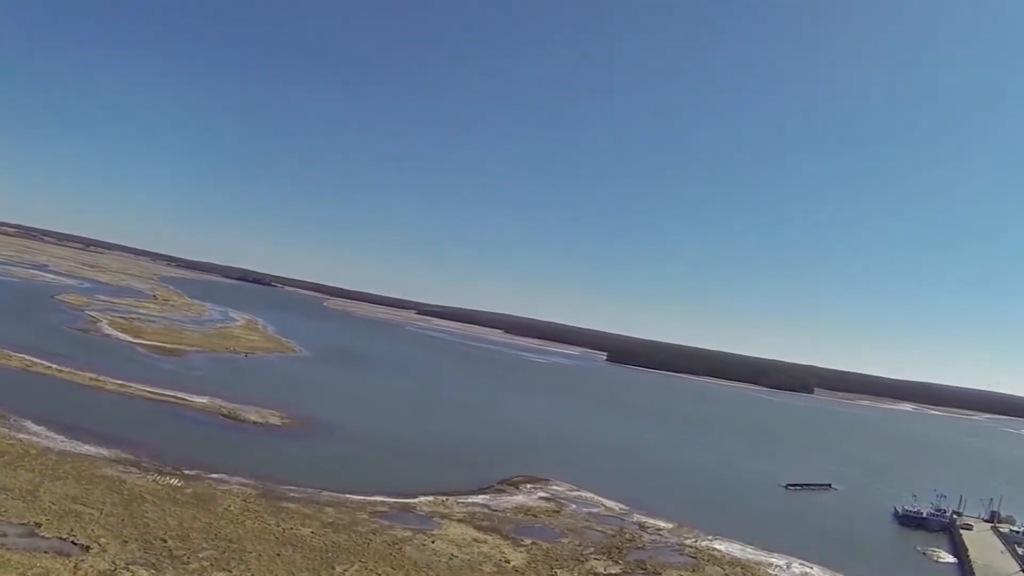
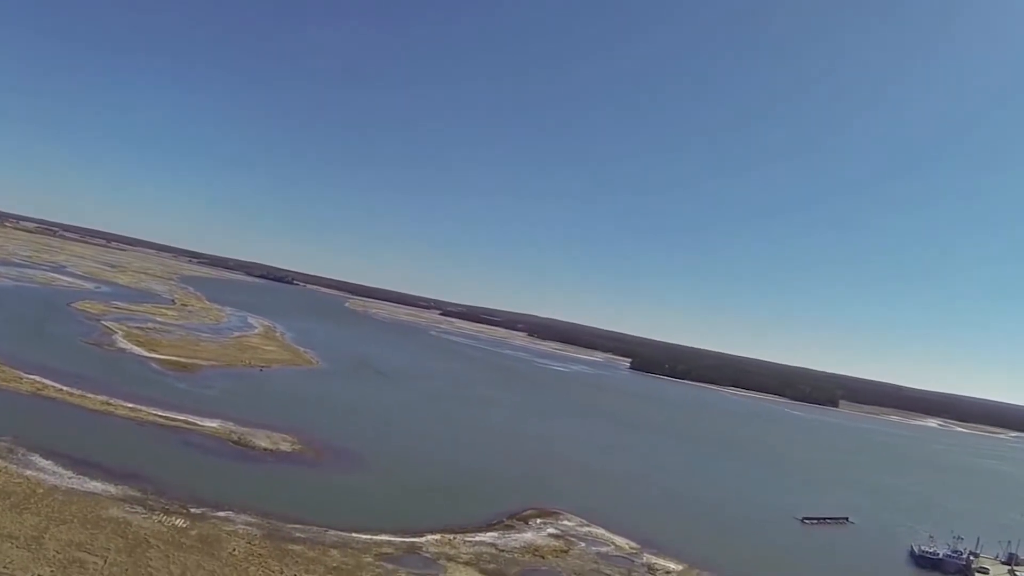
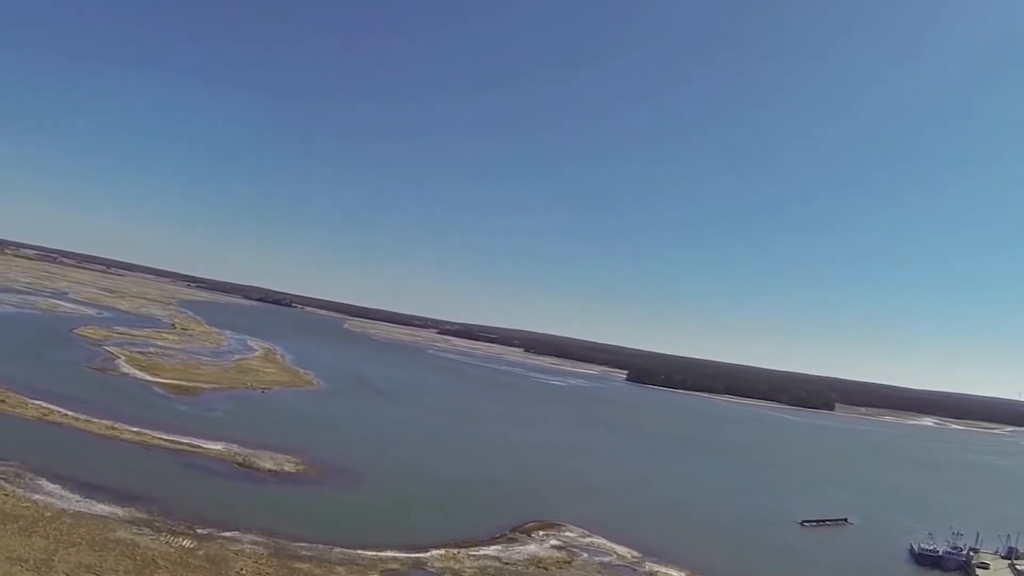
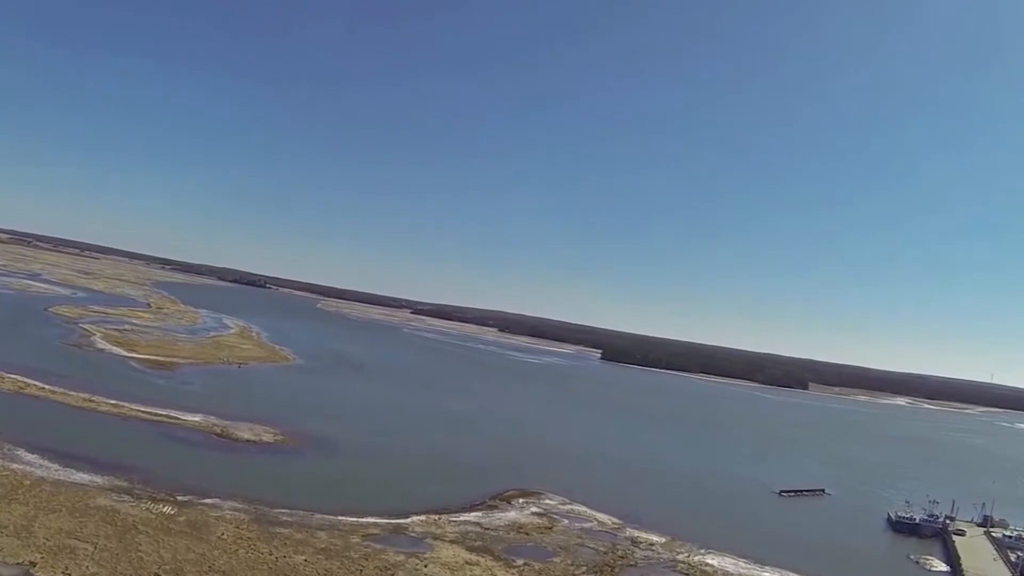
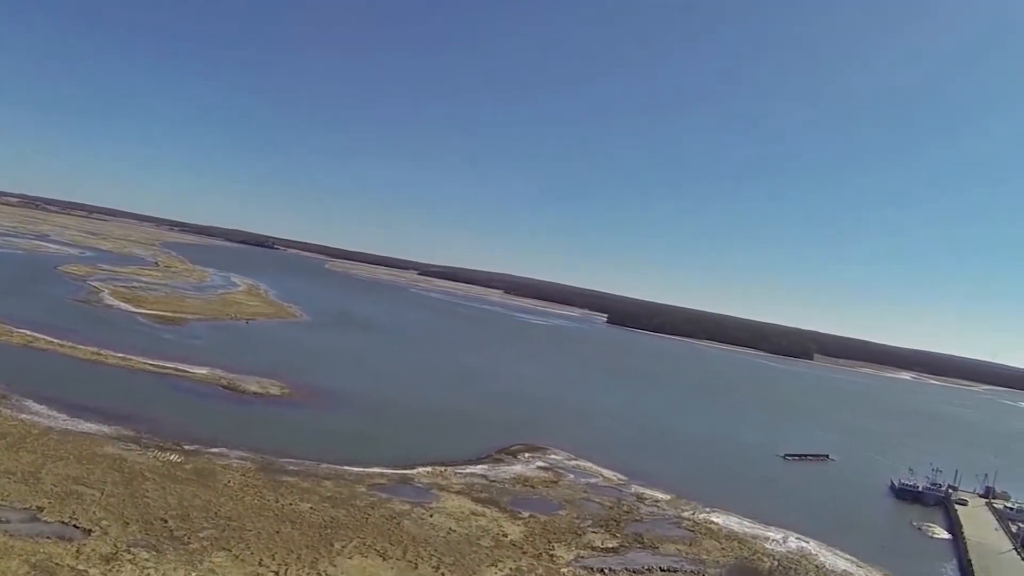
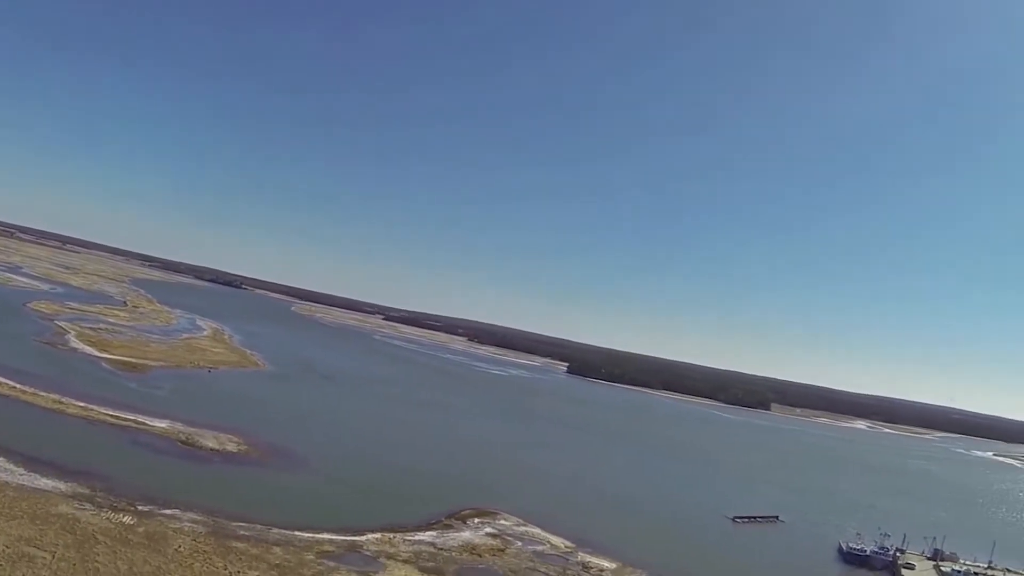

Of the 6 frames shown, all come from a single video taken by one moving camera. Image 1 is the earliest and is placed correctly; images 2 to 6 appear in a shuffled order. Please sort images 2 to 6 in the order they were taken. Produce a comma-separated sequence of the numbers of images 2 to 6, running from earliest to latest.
5, 4, 3, 2, 6
